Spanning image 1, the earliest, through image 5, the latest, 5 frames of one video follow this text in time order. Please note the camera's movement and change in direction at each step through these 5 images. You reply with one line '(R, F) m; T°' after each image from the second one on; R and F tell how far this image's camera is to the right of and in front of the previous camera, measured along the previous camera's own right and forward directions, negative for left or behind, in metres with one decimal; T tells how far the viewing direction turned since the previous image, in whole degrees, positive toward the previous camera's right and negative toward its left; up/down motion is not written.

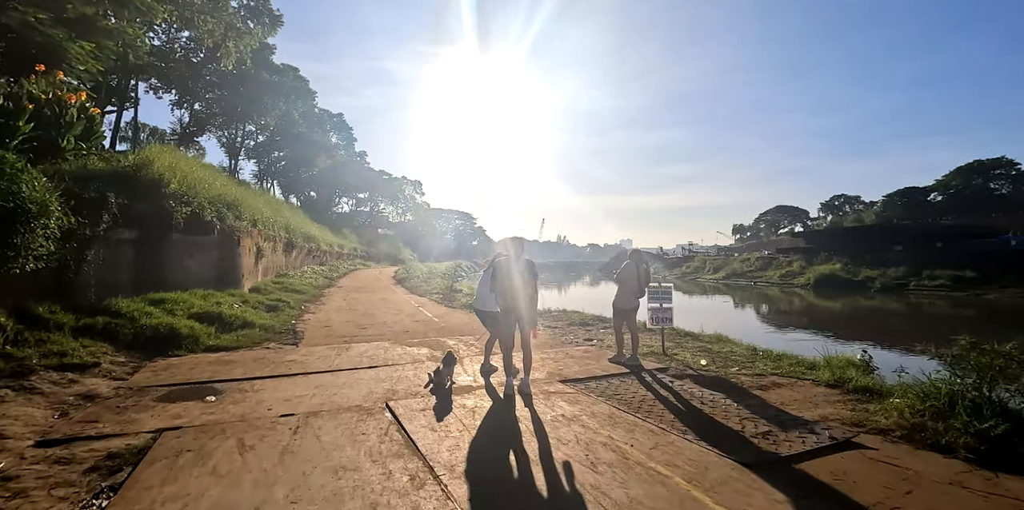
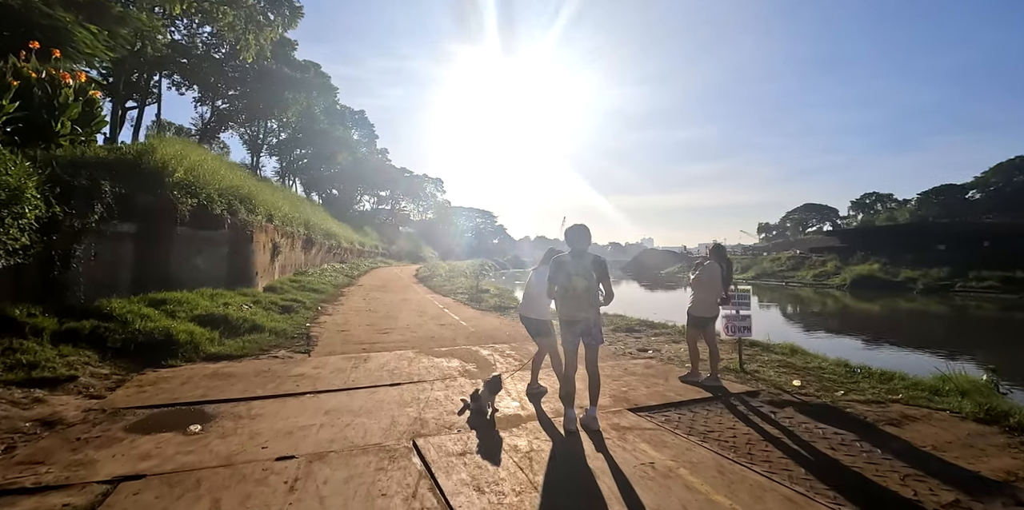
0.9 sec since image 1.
(-0.4, +1.2) m; -2°
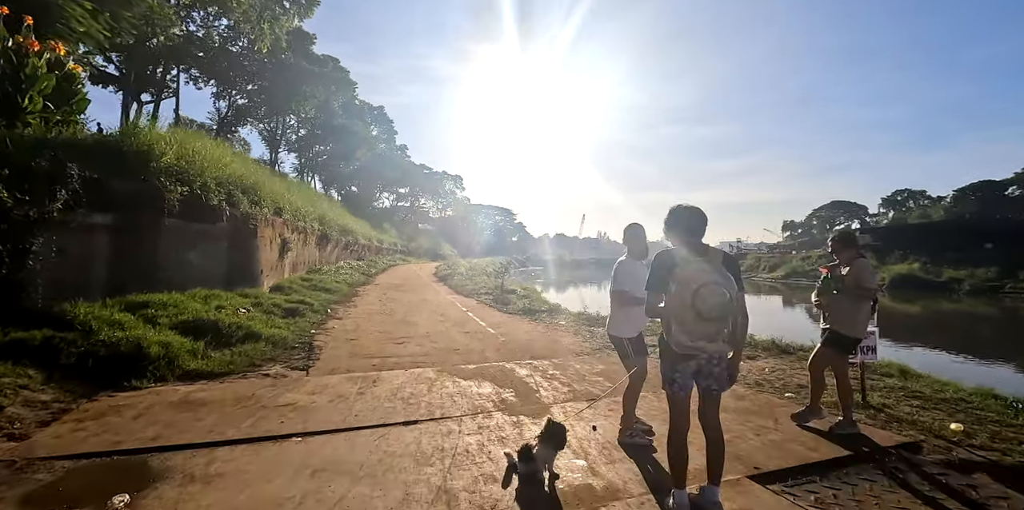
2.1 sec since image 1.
(-0.4, +1.5) m; -2°
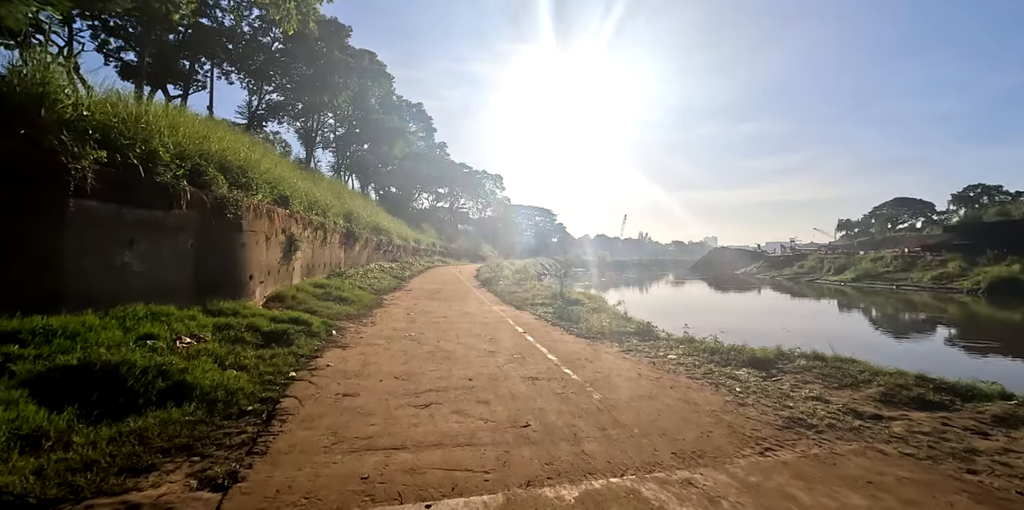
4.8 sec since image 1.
(-0.7, +3.3) m; -5°
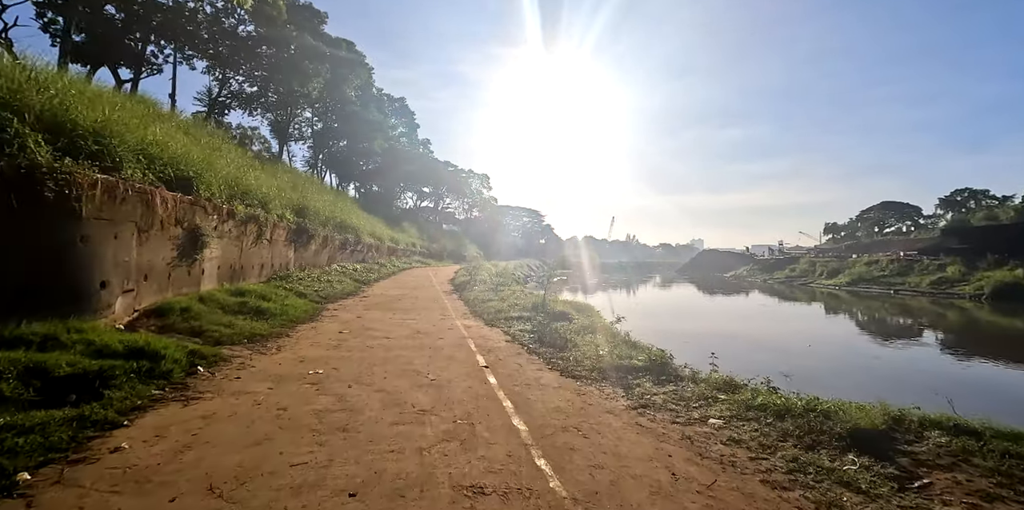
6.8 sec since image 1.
(+0.4, +2.5) m; +1°
